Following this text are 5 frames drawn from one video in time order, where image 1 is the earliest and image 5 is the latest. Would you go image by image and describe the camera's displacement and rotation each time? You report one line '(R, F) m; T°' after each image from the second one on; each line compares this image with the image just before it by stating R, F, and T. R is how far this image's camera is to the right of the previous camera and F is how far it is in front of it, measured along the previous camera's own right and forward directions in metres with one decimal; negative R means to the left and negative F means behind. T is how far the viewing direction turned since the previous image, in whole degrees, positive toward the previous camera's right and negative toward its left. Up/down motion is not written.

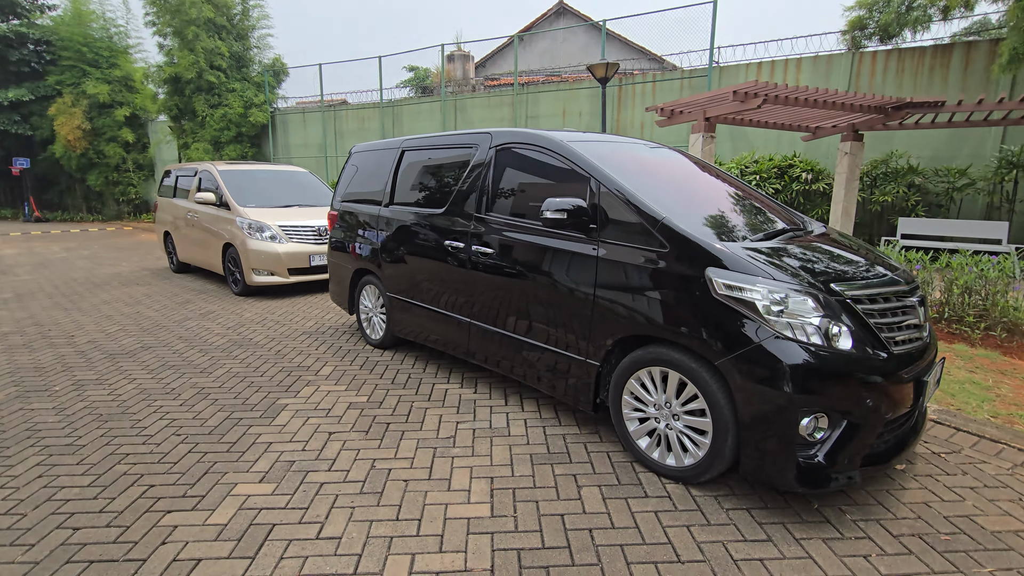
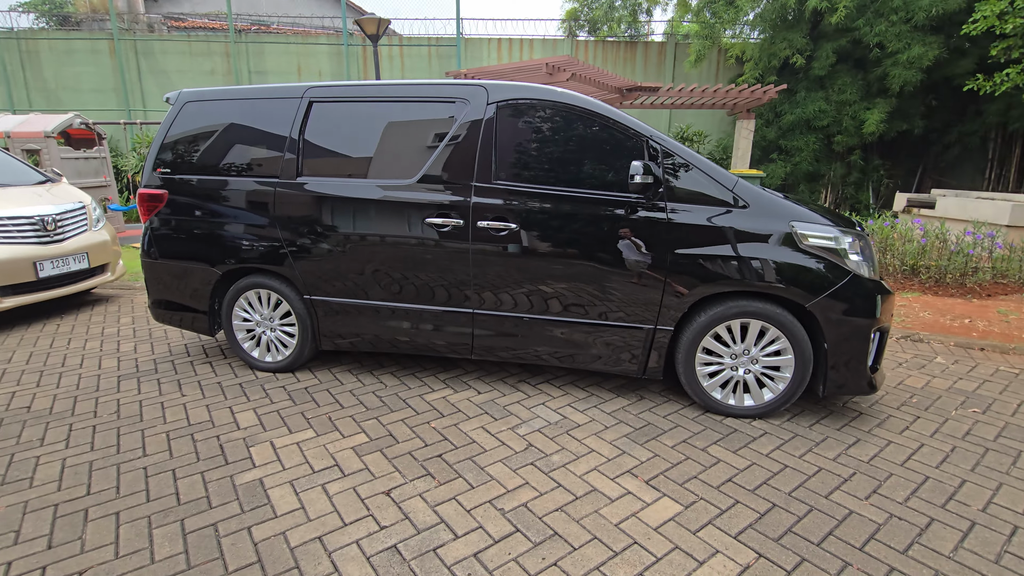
(-2.0, +1.1) m; +33°
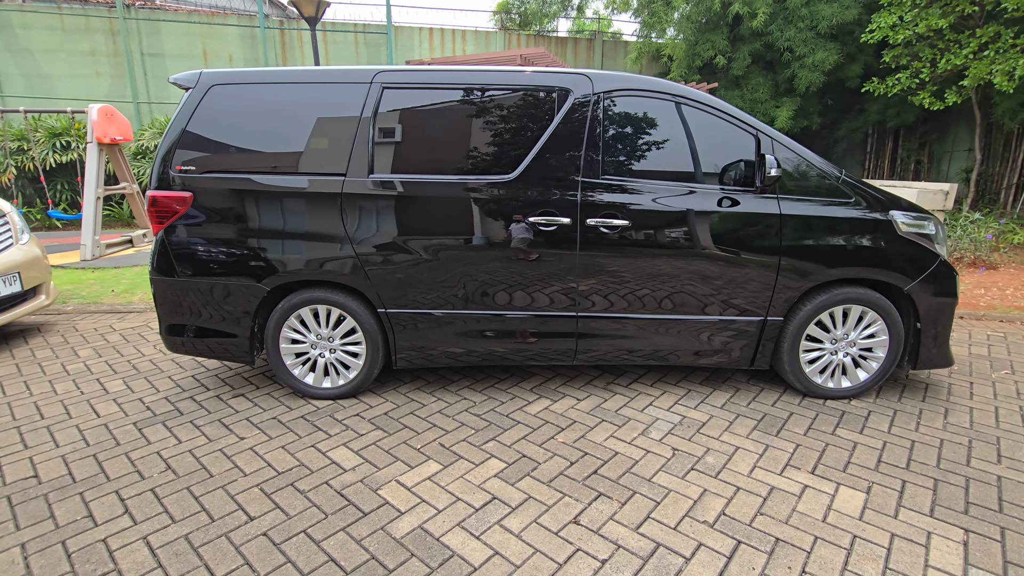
(-1.3, +0.3) m; +12°
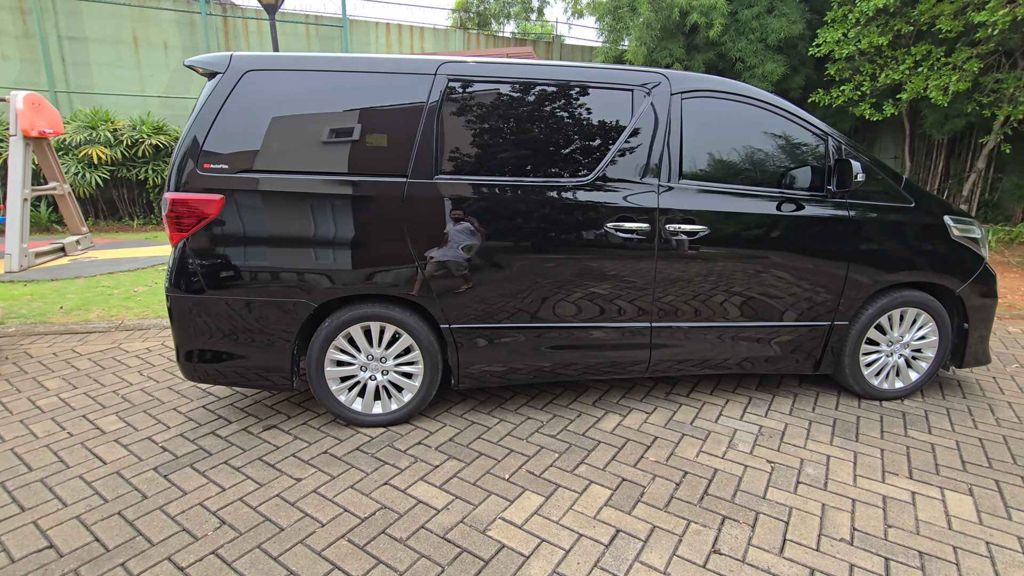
(-0.8, +0.3) m; +7°
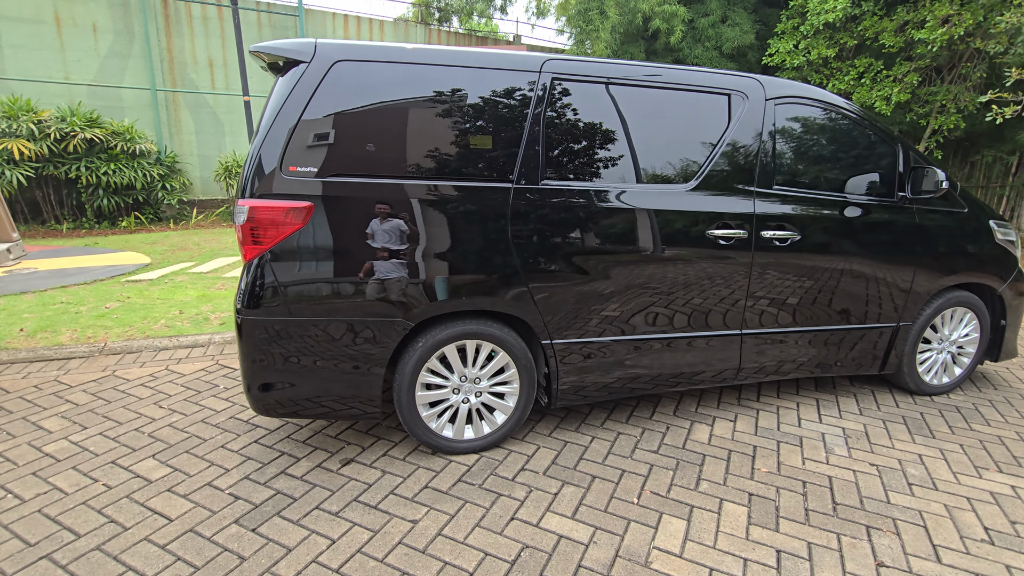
(-0.9, +0.2) m; +8°
